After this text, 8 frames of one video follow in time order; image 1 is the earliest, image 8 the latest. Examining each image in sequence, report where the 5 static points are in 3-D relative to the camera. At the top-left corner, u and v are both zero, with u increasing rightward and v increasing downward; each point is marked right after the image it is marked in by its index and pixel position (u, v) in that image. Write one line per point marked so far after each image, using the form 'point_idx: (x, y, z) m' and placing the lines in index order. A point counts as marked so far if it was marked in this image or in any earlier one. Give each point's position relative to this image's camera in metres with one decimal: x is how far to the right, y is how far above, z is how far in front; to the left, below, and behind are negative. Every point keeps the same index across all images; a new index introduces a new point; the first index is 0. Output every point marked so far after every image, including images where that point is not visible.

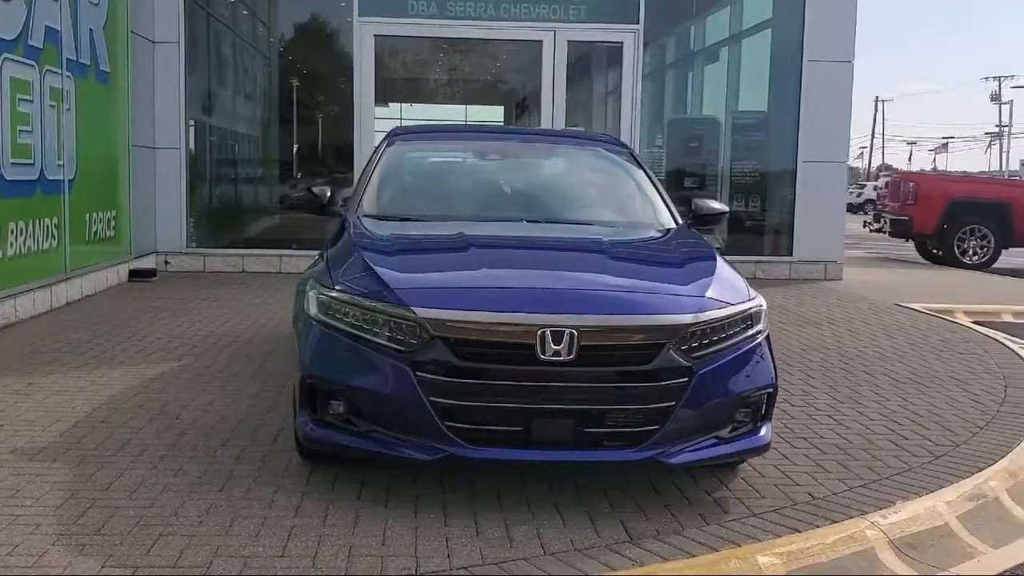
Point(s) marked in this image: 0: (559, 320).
0: (+0.2, -0.1, +3.7) m
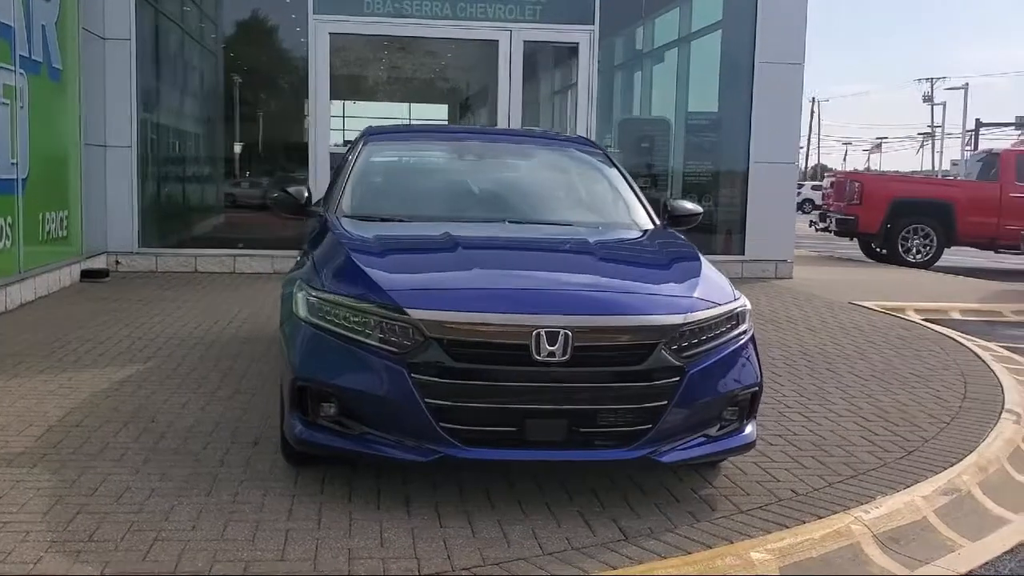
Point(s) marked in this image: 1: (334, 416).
0: (+0.2, -0.1, +3.7) m
1: (-0.7, -0.5, +3.9) m
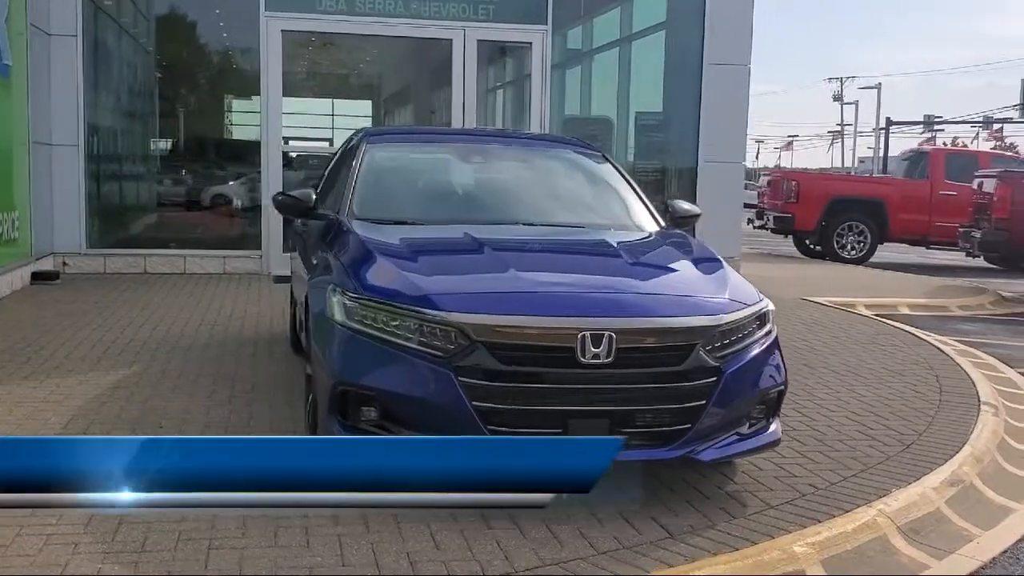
0: (+0.3, -0.1, +3.8) m
1: (-0.5, -0.5, +3.9) m
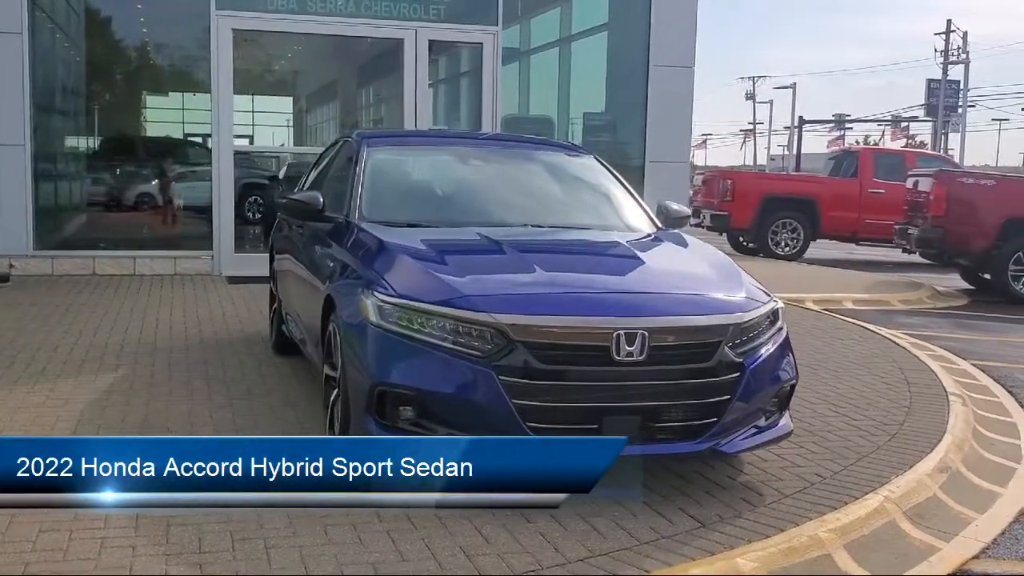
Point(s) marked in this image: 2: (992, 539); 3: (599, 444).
0: (+0.5, -0.1, +3.9) m
1: (-0.4, -0.5, +3.9) m
2: (+2.0, -1.0, +4.2) m
3: (+0.3, -0.6, +3.9) m
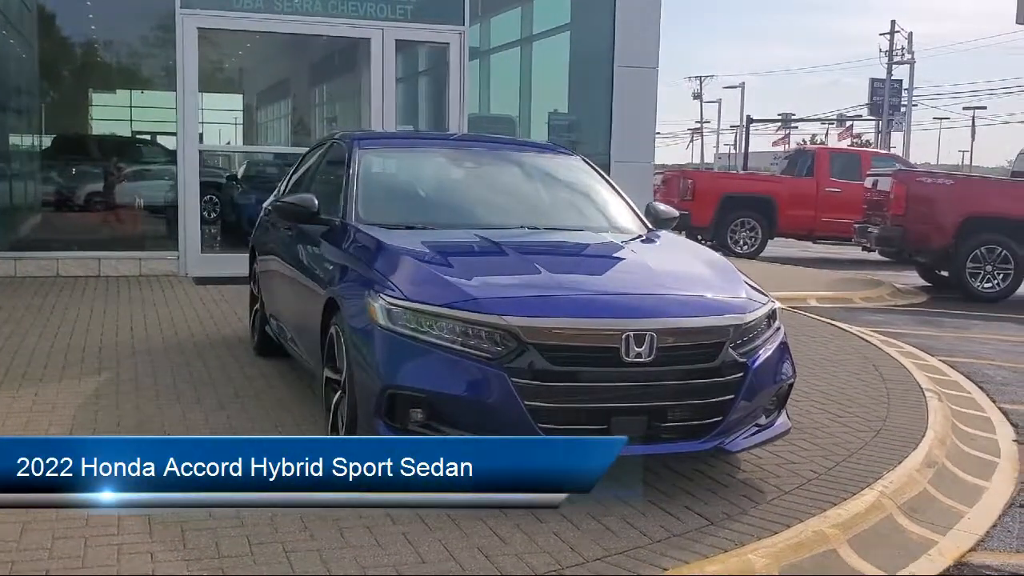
0: (+0.5, -0.1, +4.0) m
1: (-0.3, -0.5, +4.0) m
2: (+2.0, -1.0, +4.3) m
3: (+0.4, -0.6, +4.0) m
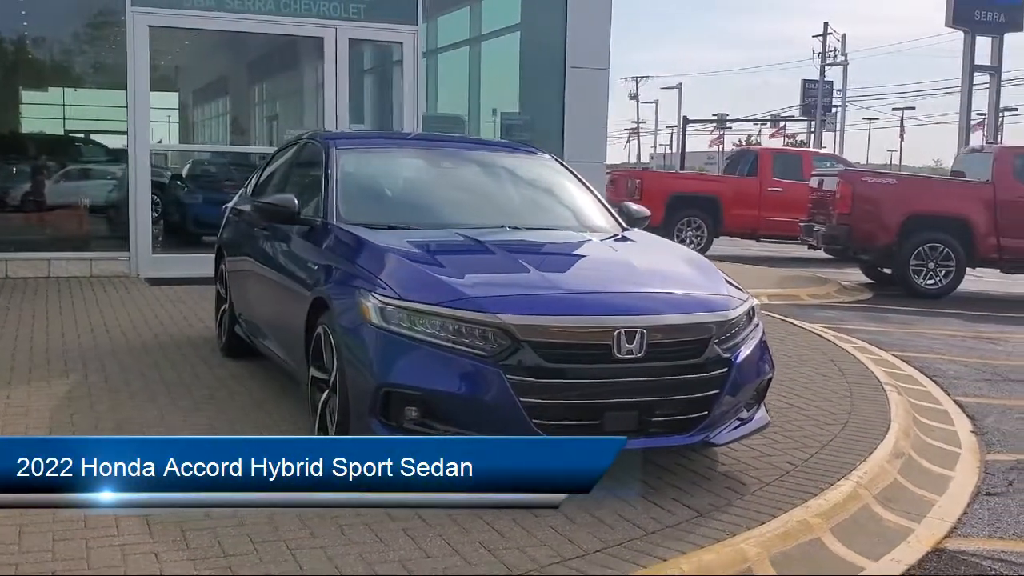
0: (+0.5, -0.1, +4.0) m
1: (-0.4, -0.5, +4.0) m
2: (+1.9, -1.0, +4.5) m
3: (+0.3, -0.6, +4.1) m
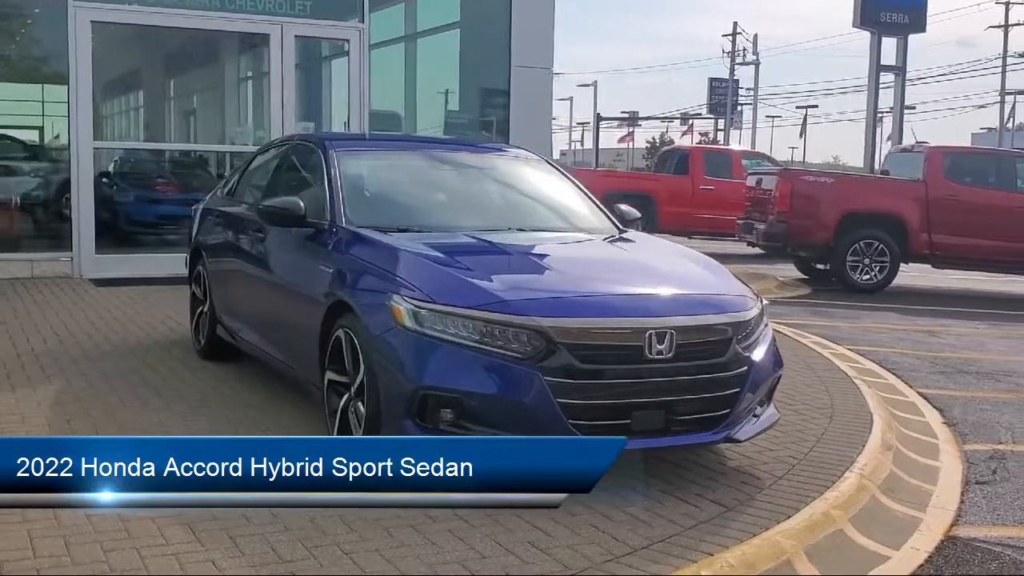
0: (+0.6, -0.1, +4.1) m
1: (-0.2, -0.5, +4.0) m
2: (+2.0, -1.0, +4.7) m
3: (+0.5, -0.6, +4.1) m
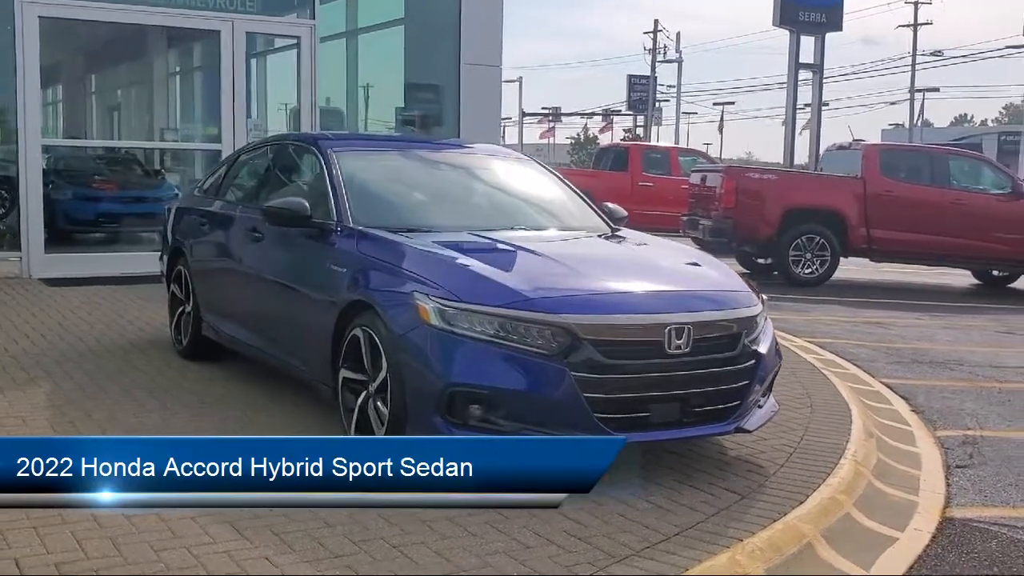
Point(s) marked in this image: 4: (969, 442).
0: (+0.7, -0.1, +4.3) m
1: (-0.1, -0.5, +4.2) m
2: (+2.1, -1.0, +5.0) m
3: (+0.6, -0.6, +4.3) m
4: (+2.7, -0.9, +6.2) m
